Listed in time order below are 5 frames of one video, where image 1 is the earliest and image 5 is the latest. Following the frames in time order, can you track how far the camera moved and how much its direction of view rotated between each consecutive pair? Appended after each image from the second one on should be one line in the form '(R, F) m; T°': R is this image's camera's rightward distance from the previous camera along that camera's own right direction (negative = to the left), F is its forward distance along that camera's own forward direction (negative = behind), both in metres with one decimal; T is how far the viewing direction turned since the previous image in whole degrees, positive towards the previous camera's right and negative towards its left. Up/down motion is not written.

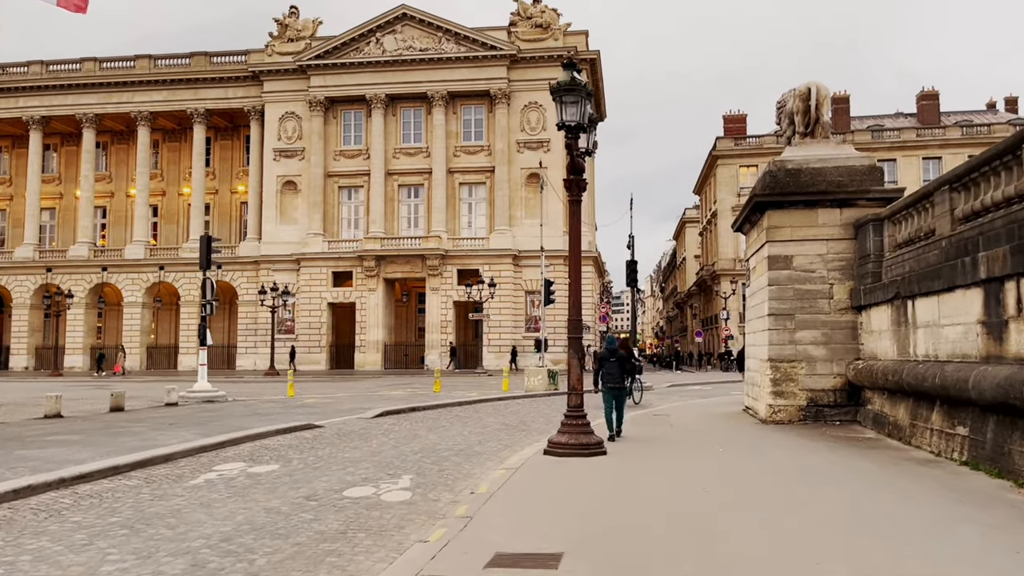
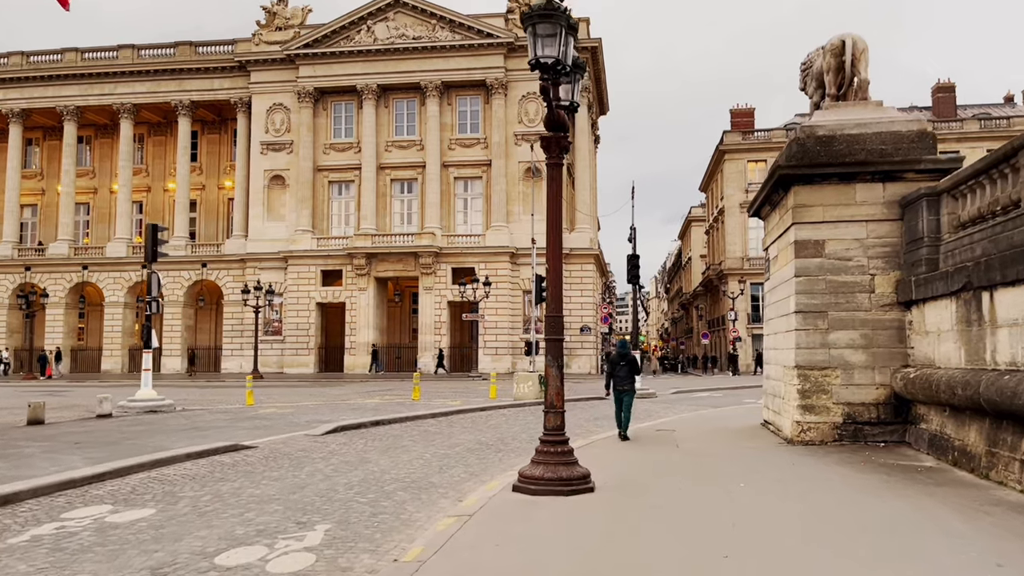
(+0.5, +2.7) m; 0°
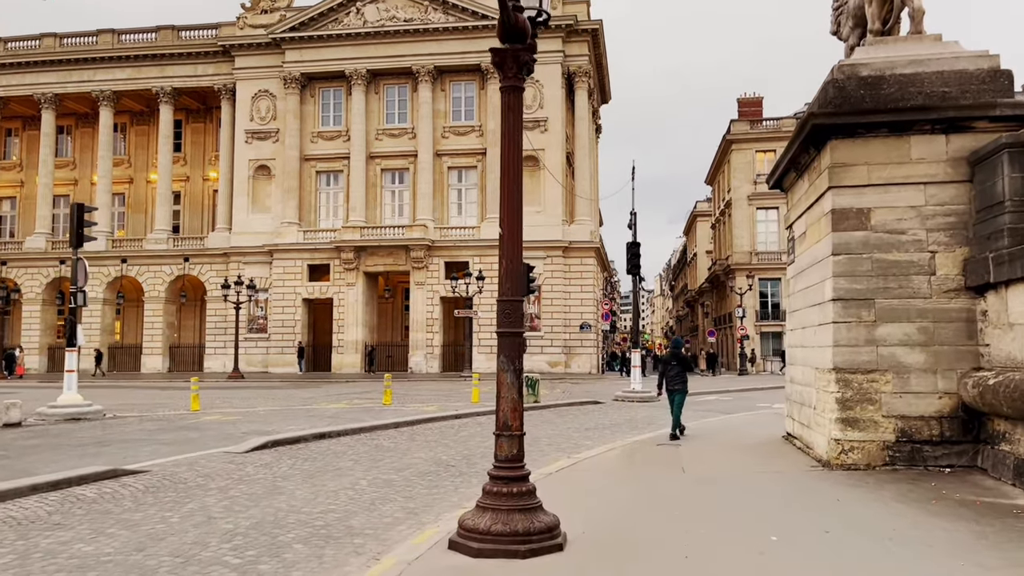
(+0.6, +2.7) m; 0°
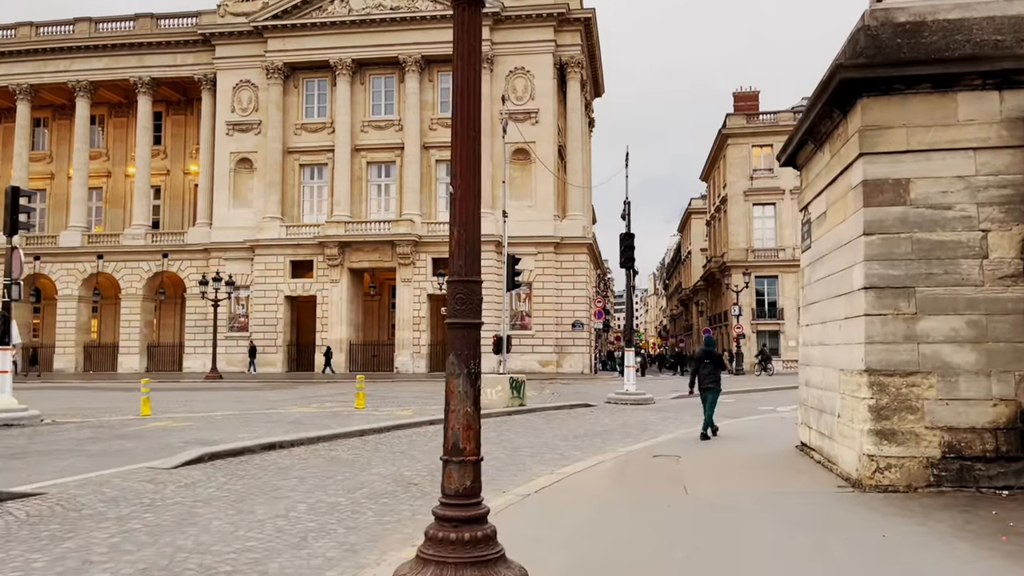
(+0.3, +1.6) m; 0°
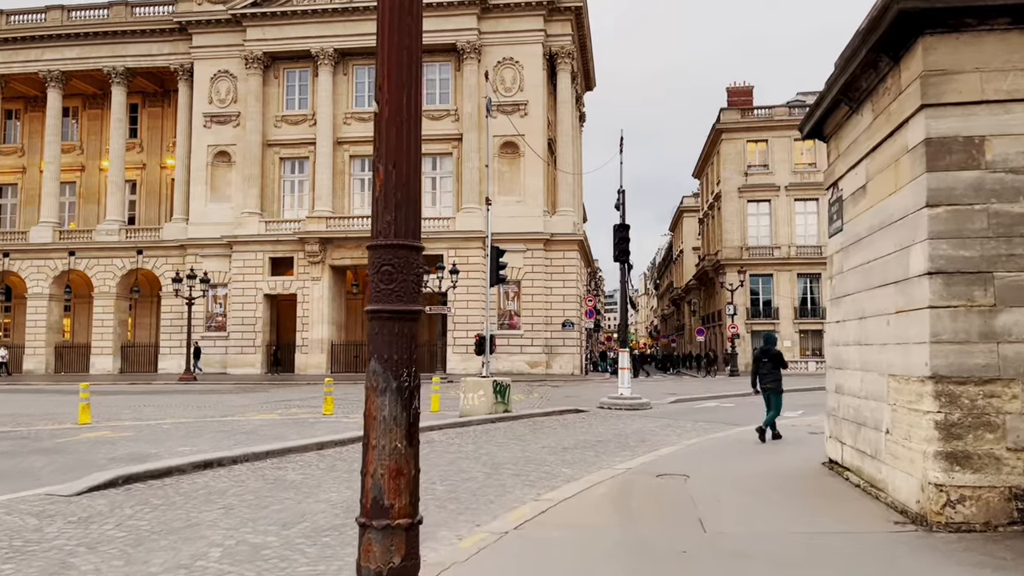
(+0.1, +1.7) m; +1°
